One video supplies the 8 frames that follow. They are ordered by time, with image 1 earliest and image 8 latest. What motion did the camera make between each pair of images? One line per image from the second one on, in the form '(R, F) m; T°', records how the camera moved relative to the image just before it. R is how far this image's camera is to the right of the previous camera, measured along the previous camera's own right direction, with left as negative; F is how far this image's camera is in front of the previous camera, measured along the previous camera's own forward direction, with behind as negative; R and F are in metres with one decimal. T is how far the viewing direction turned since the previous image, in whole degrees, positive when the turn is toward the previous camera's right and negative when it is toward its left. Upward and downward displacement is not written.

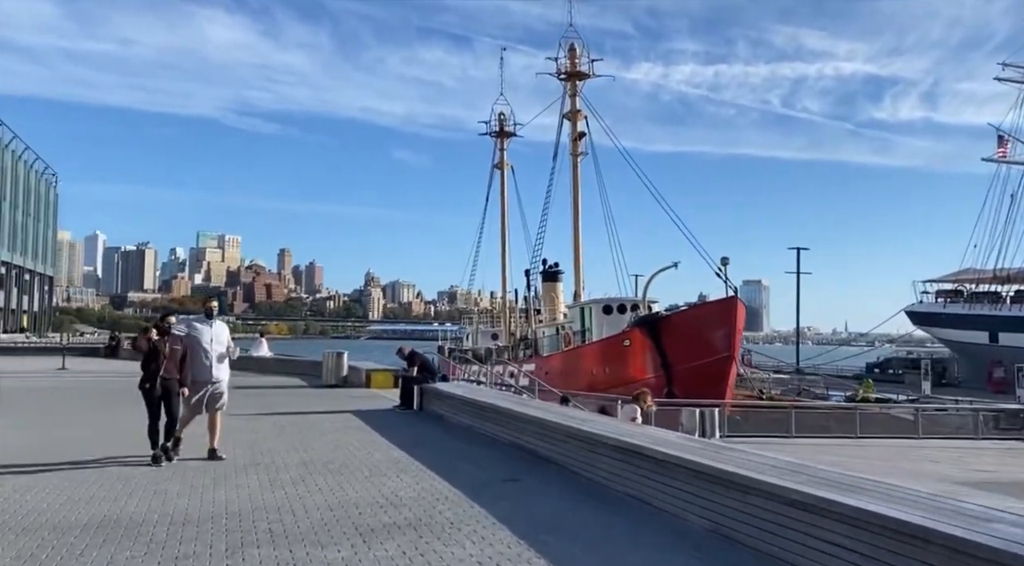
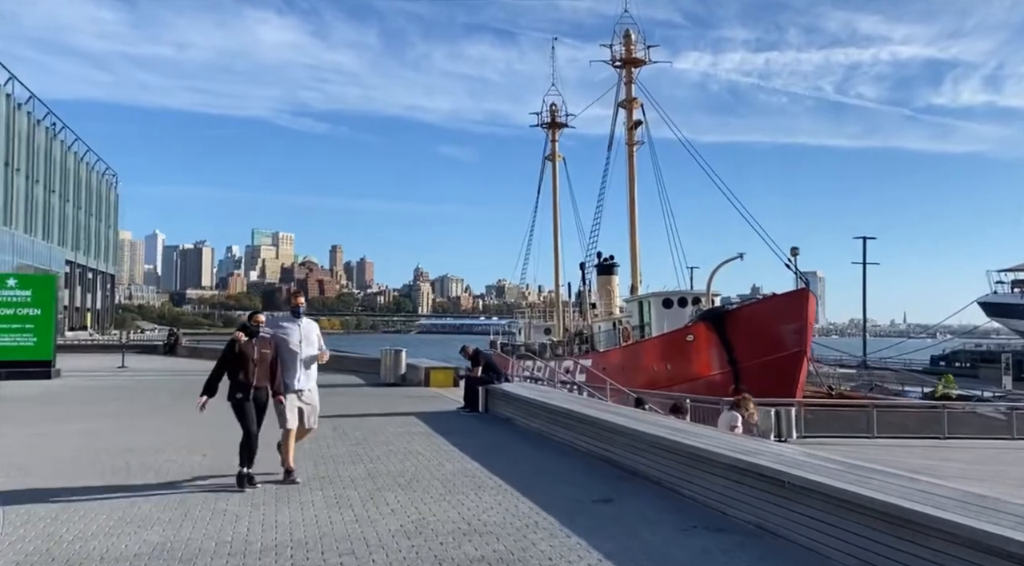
(-0.3, +0.8) m; -3°
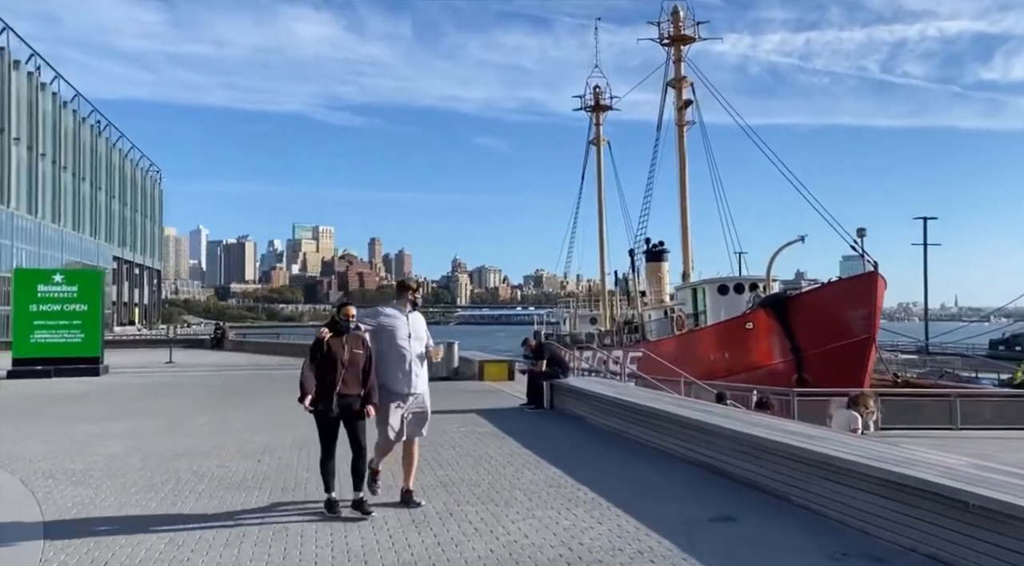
(-0.4, +1.0) m; -3°
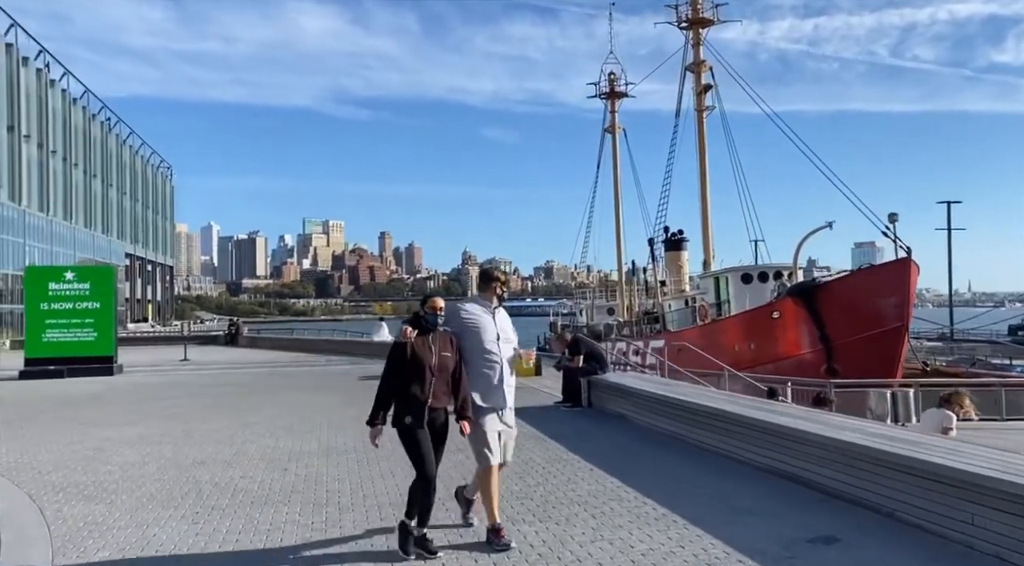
(-0.3, +0.7) m; -1°
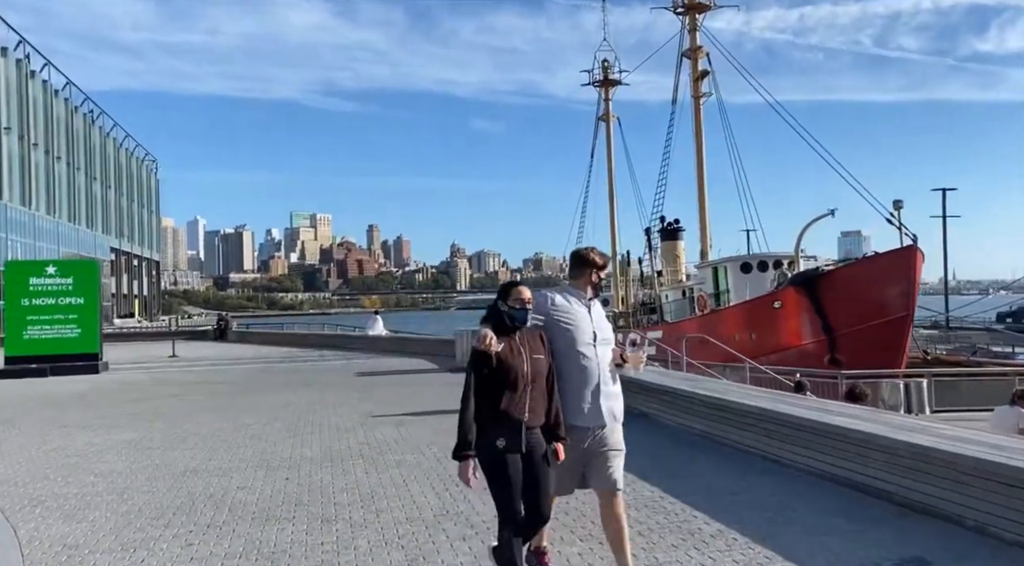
(-0.3, +0.7) m; +1°
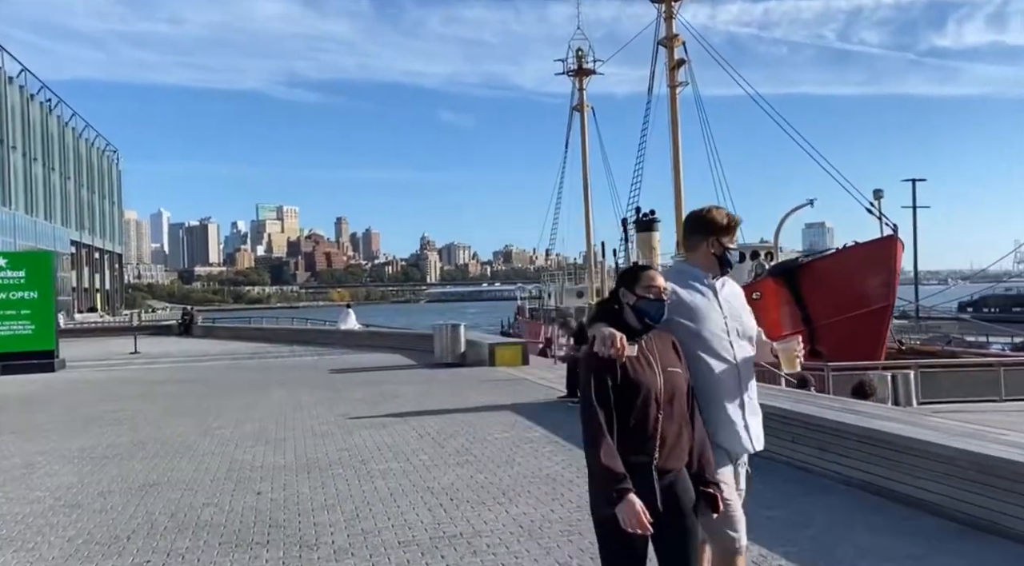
(-0.2, +0.7) m; +2°
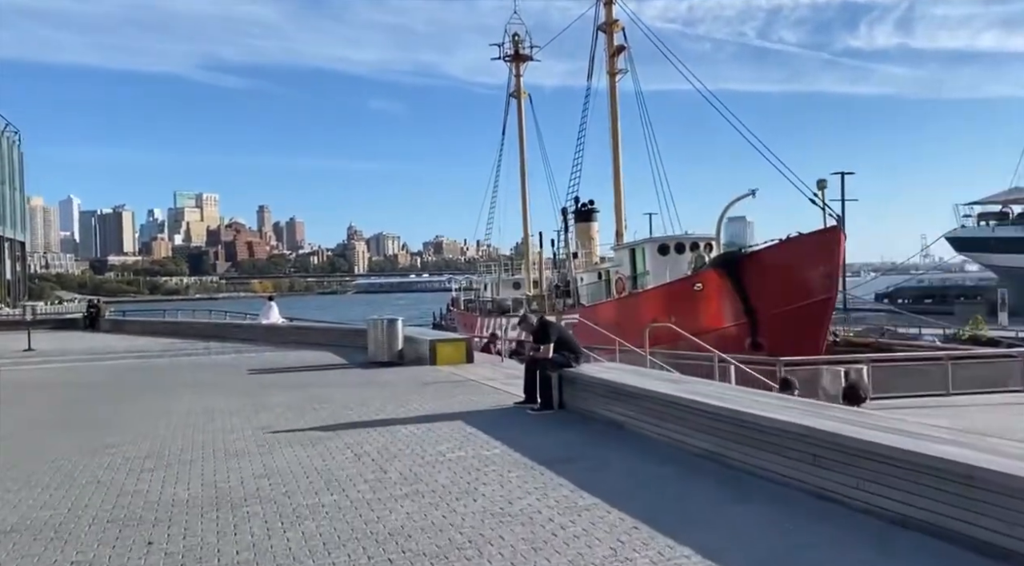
(-0.3, +1.4) m; +5°
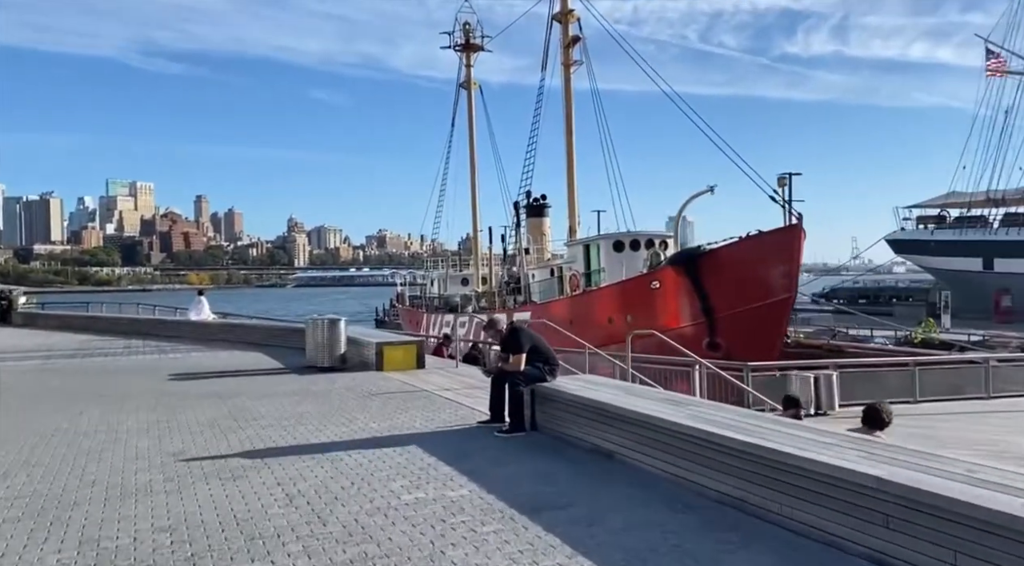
(-0.2, +1.4) m; +4°
